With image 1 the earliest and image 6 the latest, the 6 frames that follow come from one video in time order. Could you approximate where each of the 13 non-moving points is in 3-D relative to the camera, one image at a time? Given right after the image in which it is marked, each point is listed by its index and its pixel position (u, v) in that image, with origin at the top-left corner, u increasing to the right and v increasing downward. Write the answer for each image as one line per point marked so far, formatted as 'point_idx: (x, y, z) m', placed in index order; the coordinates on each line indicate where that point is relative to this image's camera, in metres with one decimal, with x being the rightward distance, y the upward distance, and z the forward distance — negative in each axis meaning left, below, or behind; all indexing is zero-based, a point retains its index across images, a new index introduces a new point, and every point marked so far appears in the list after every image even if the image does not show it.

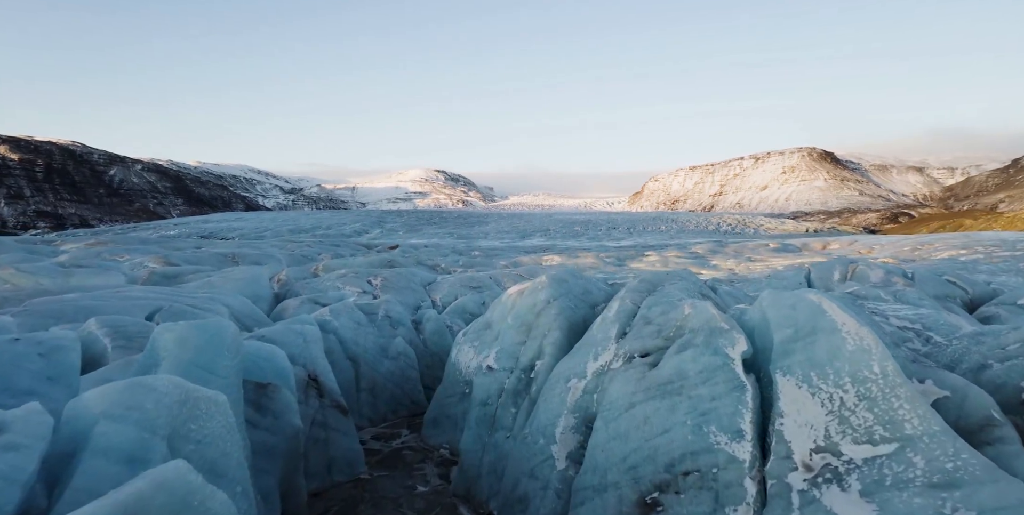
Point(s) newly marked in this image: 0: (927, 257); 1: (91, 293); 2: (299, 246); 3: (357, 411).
0: (+10.5, 0.0, +15.7) m
1: (-4.1, -0.3, +5.9) m
2: (-5.2, +0.3, +15.0) m
3: (-1.5, -1.5, +5.9) m
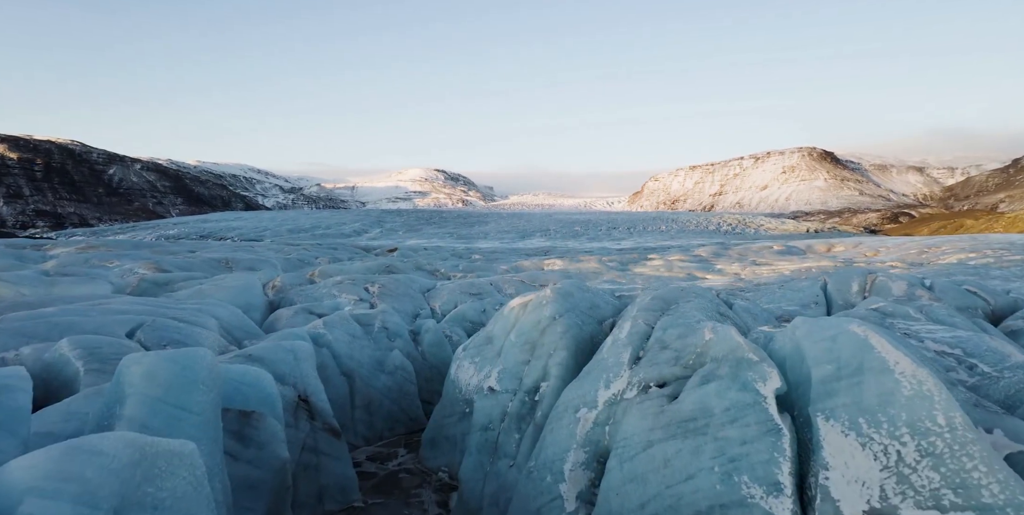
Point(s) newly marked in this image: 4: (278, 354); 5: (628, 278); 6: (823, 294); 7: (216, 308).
0: (+10.5, -0.1, +15.4) m
1: (-4.0, -0.4, +5.7) m
2: (-5.1, +0.2, +14.7) m
3: (-1.5, -1.6, +5.6) m
4: (-1.8, -0.7, +4.7) m
5: (+2.2, -0.4, +11.4) m
6: (+2.9, -0.3, +5.7) m
7: (-3.1, -0.5, +6.5) m
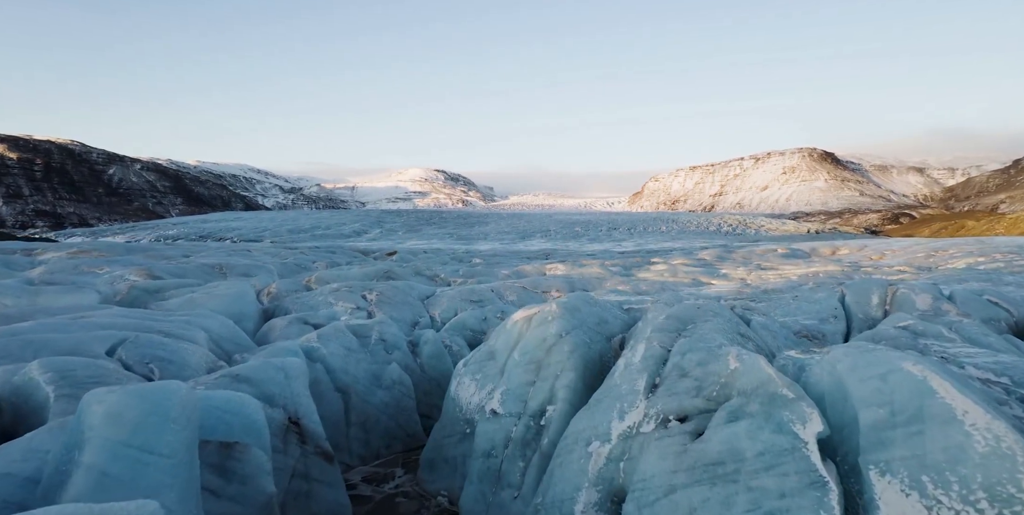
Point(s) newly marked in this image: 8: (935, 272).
0: (+10.6, -0.2, +15.2) m
1: (-4.0, -0.5, +5.4) m
2: (-5.1, +0.1, +14.4) m
3: (-1.4, -1.6, +5.3) m
4: (-1.8, -0.8, +4.4) m
5: (+2.2, -0.5, +11.1) m
6: (+2.9, -0.4, +5.4) m
7: (-3.1, -0.6, +6.2) m
8: (+8.9, -0.3, +12.9) m
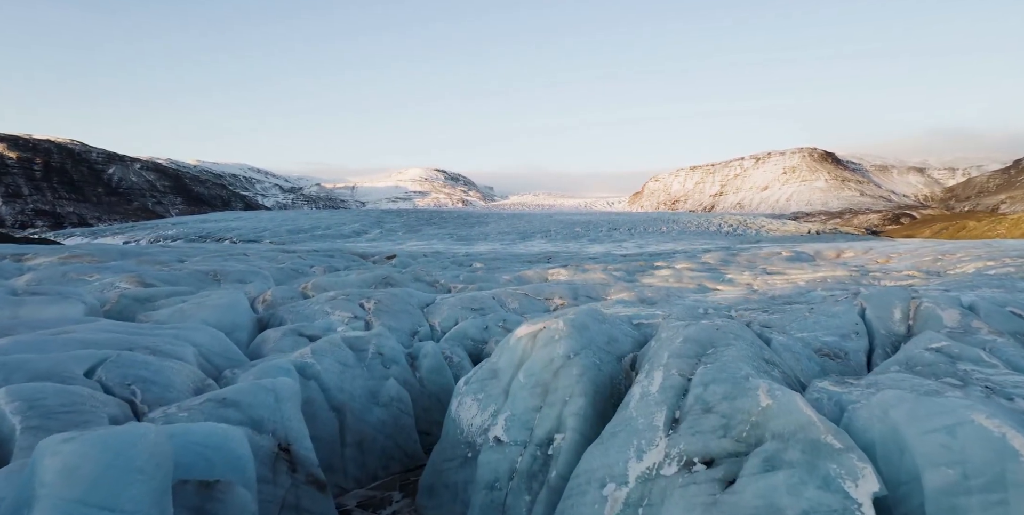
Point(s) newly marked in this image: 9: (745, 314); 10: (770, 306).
0: (+10.6, -0.3, +14.9) m
1: (-4.0, -0.6, +5.1) m
2: (-5.1, 0.0, +14.1) m
3: (-1.4, -1.7, +5.0) m
4: (-1.7, -0.9, +4.2) m
5: (+2.2, -0.6, +10.9) m
6: (+2.9, -0.5, +5.2) m
7: (-3.0, -0.7, +5.9) m
8: (+8.9, -0.4, +12.7) m
9: (+2.6, -0.6, +6.8) m
10: (+3.3, -0.6, +7.9) m
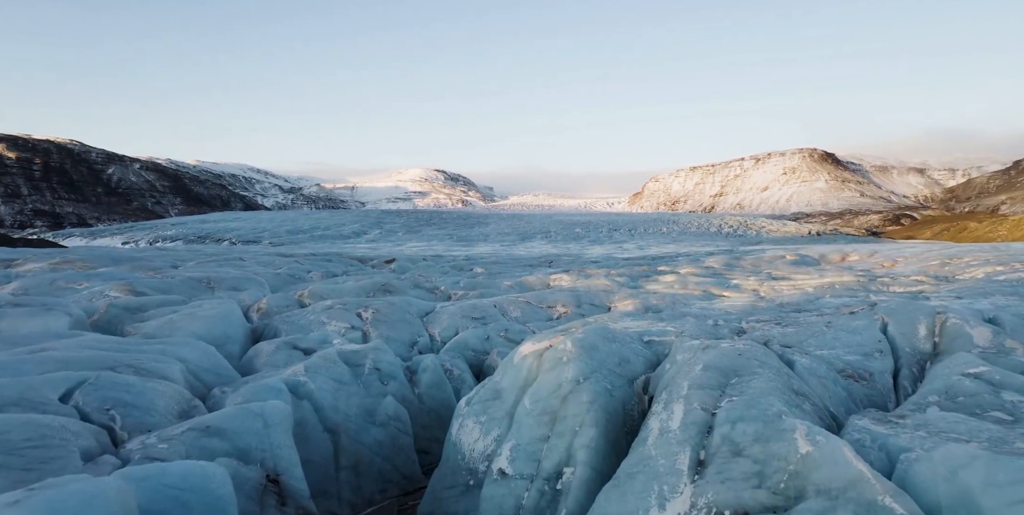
0: (+10.6, -0.4, +14.6) m
1: (-4.0, -0.7, +4.9) m
2: (-5.1, -0.1, +13.9) m
3: (-1.4, -1.9, +4.8) m
4: (-1.7, -1.0, +3.9) m
5: (+2.2, -0.7, +10.6) m
6: (+3.0, -0.6, +4.9) m
7: (-3.0, -0.8, +5.7) m
8: (+8.9, -0.6, +12.4) m
9: (+2.6, -0.7, +6.6) m
10: (+3.3, -0.7, +7.7) m
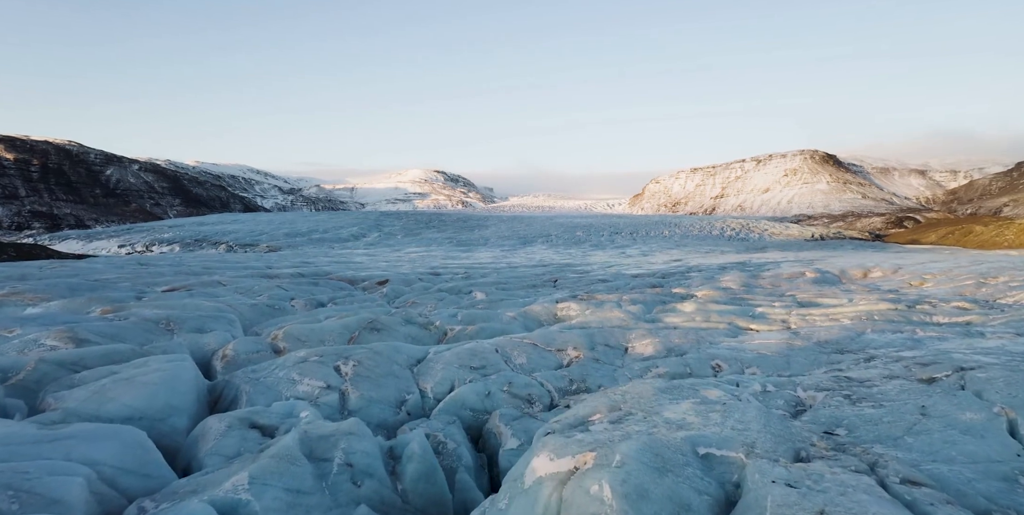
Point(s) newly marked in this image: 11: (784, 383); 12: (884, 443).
0: (+10.7, -0.9, +13.4) m
1: (-3.9, -1.2, +3.6) m
2: (-5.0, -0.6, +12.7) m
3: (-1.3, -2.3, +3.6) m
4: (-1.6, -1.5, +2.7) m
5: (+2.3, -1.2, +9.4) m
6: (+3.0, -1.1, +3.7) m
7: (-2.9, -1.3, +4.4) m
8: (+9.0, -1.1, +11.2) m
9: (+2.7, -1.2, +5.3) m
10: (+3.4, -1.2, +6.4) m
11: (+2.7, -1.2, +5.9) m
12: (+2.6, -1.3, +4.4) m
